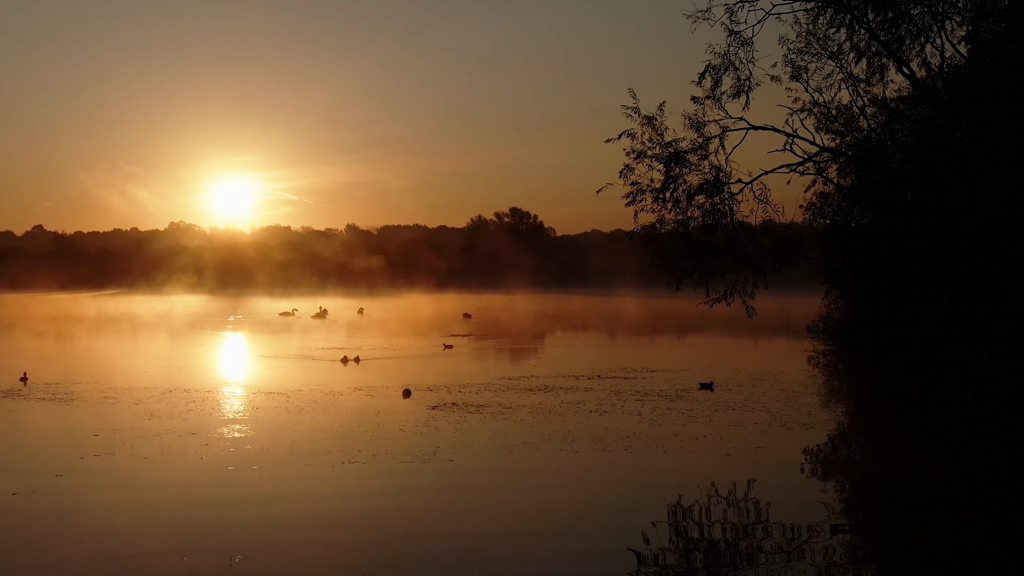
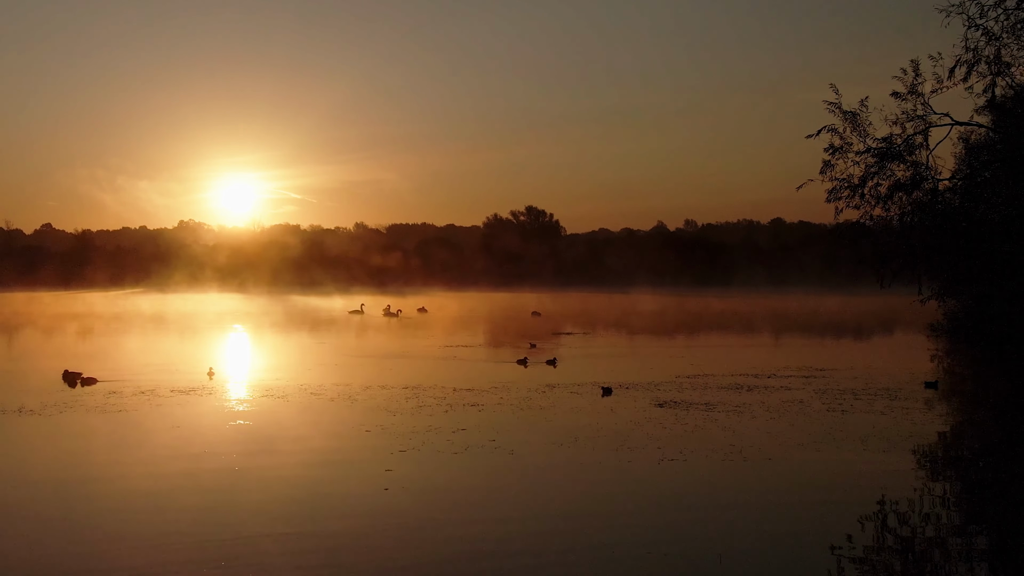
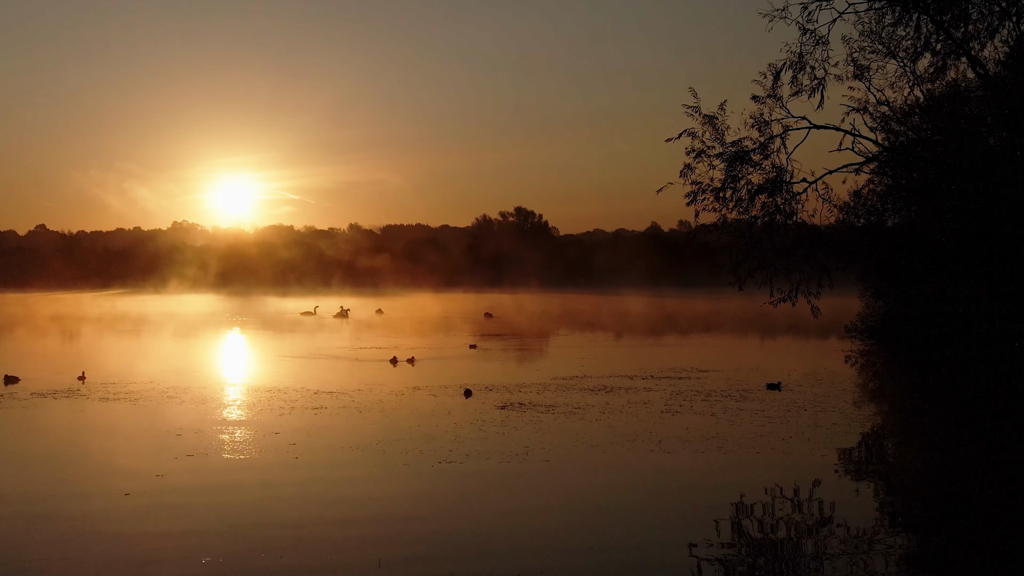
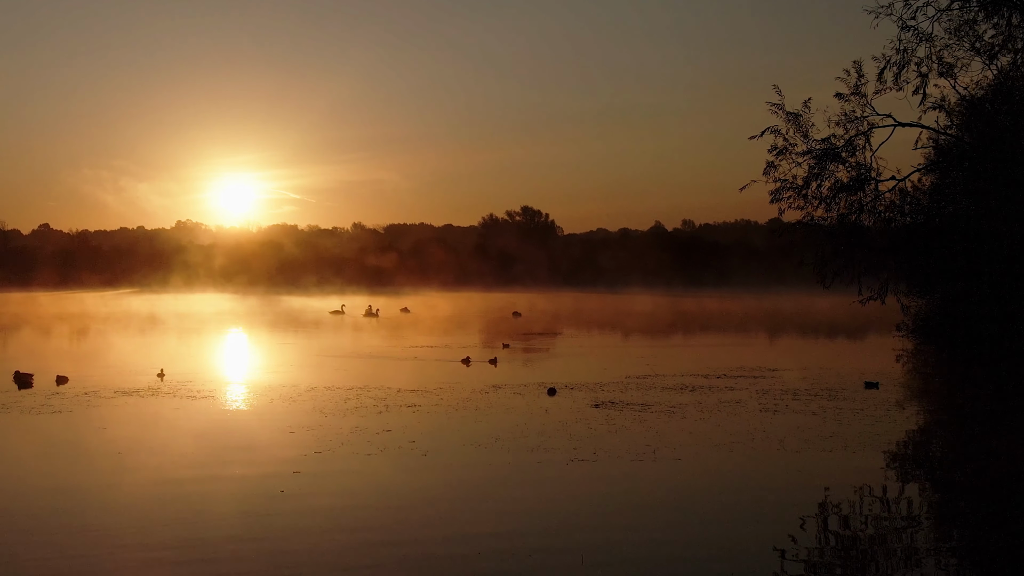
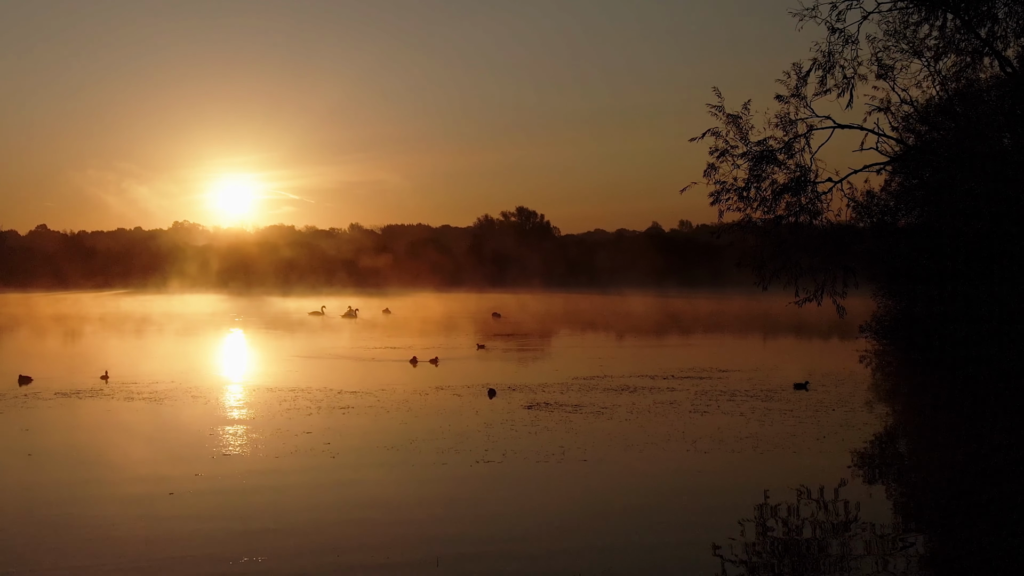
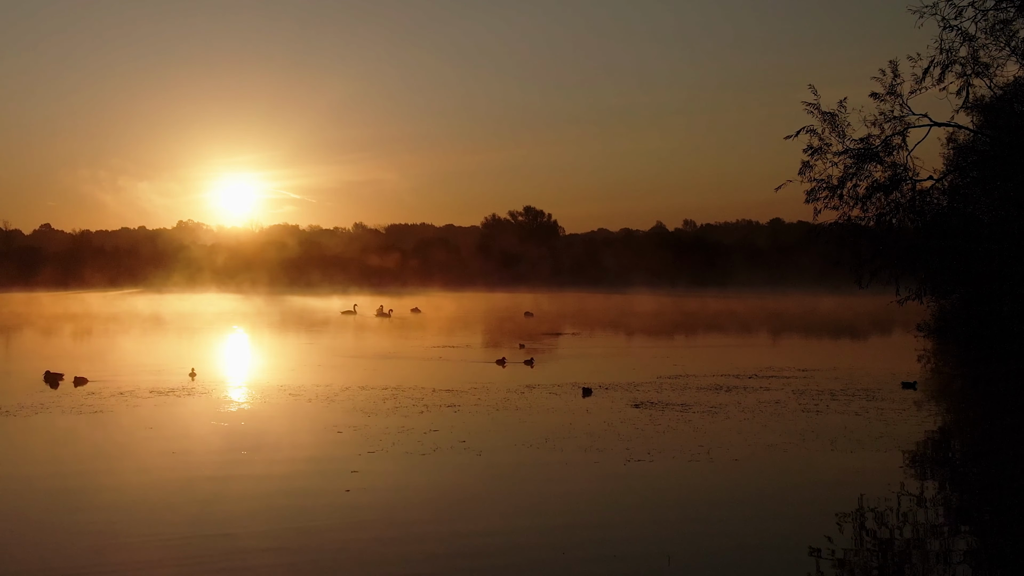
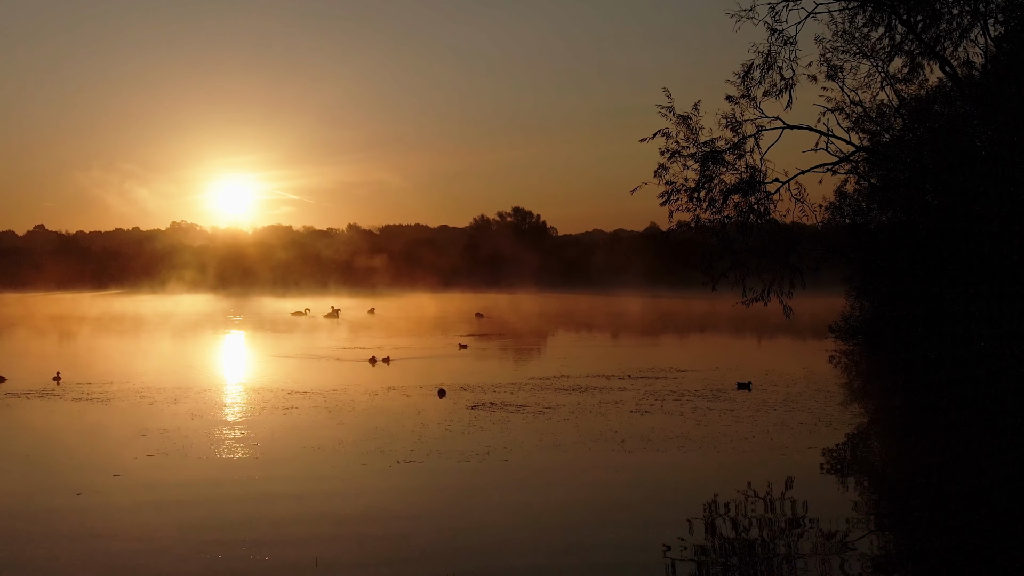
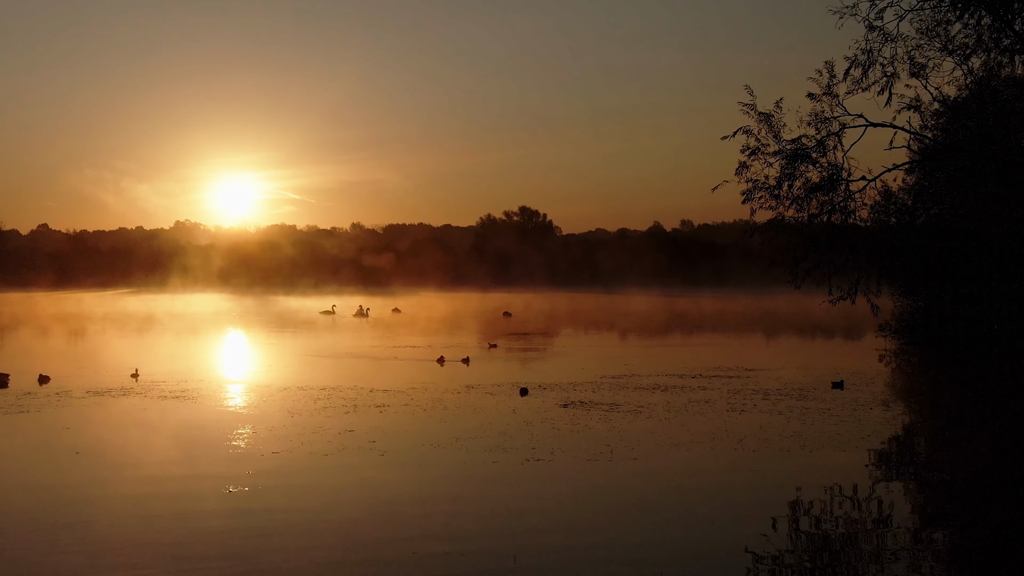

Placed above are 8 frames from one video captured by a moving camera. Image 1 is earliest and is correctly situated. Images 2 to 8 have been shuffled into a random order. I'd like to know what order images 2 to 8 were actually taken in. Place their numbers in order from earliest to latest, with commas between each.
7, 3, 5, 8, 4, 6, 2
